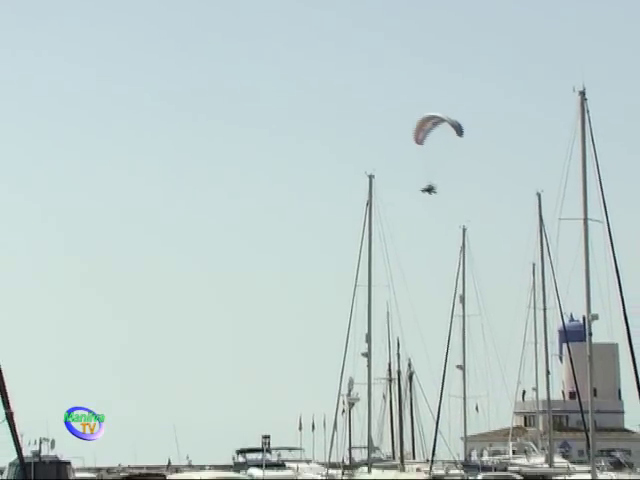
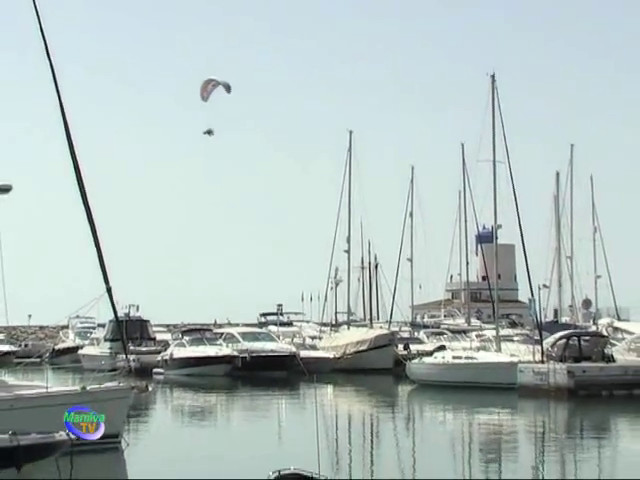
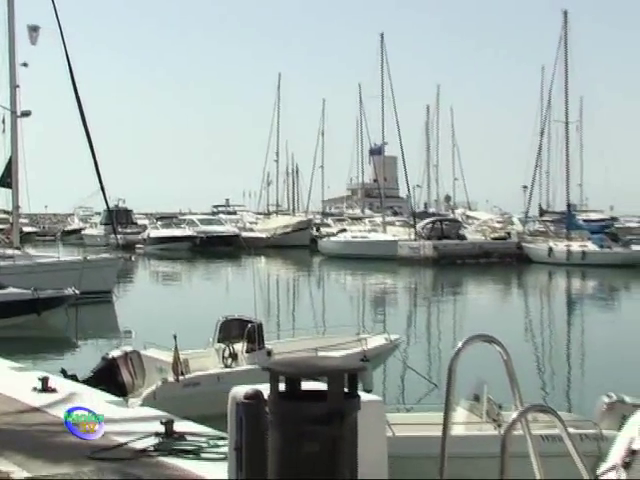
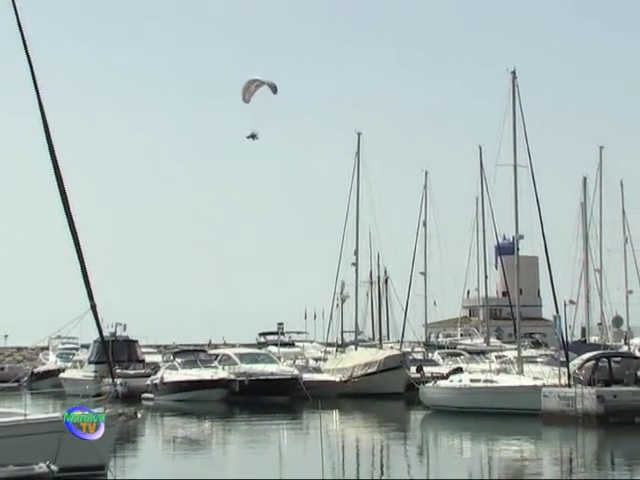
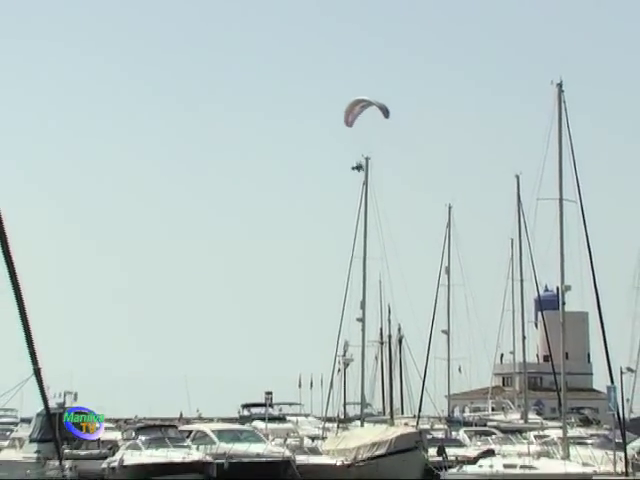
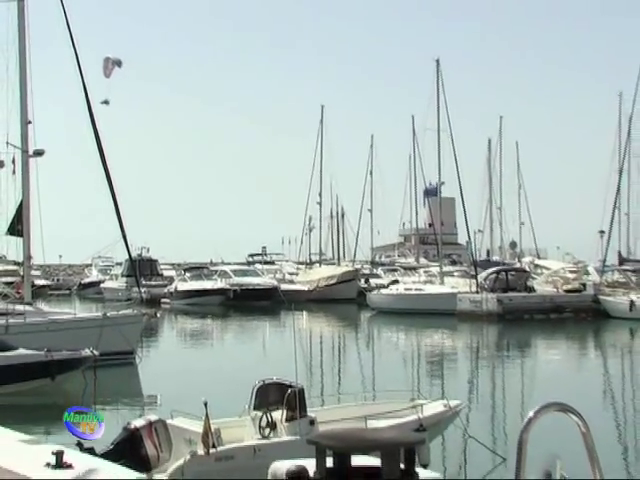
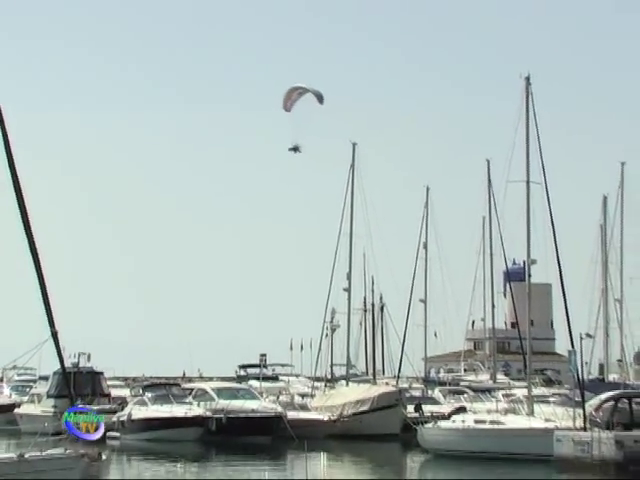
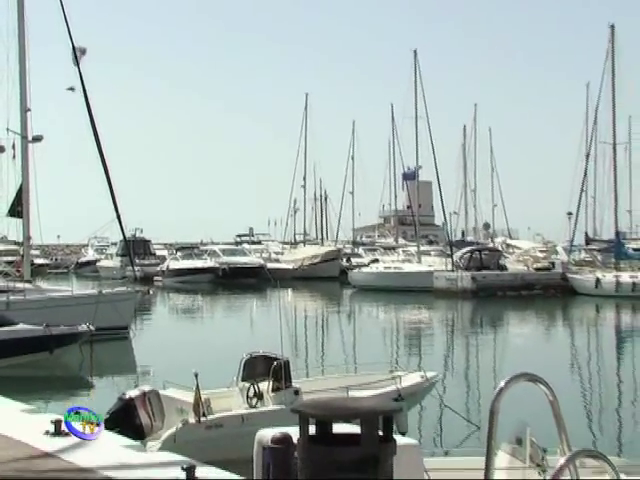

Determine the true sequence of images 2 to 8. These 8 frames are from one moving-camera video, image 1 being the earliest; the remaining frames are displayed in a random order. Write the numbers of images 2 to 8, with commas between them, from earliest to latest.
5, 7, 4, 2, 6, 8, 3
